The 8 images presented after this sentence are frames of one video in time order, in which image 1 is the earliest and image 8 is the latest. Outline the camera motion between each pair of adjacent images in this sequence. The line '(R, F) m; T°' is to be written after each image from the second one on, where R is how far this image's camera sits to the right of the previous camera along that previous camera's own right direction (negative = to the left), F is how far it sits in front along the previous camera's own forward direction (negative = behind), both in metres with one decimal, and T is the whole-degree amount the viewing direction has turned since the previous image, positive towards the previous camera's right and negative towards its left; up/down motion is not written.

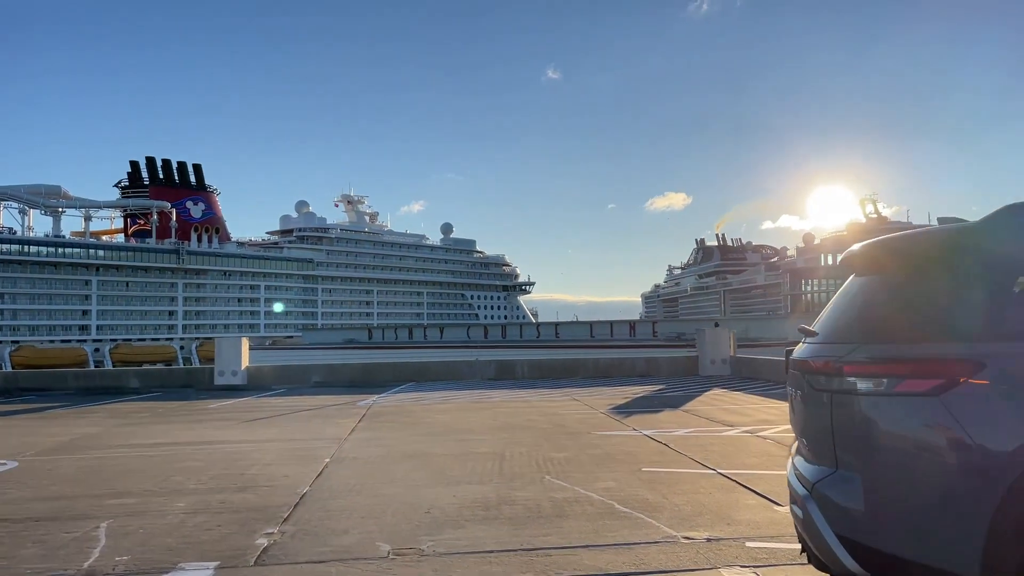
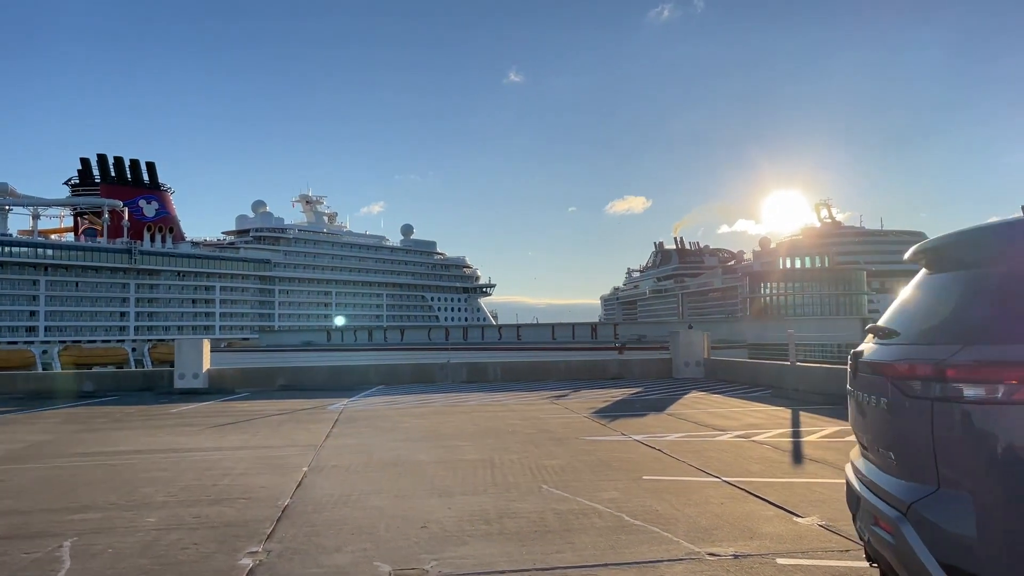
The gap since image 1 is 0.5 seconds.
(-0.3, +0.4) m; +3°
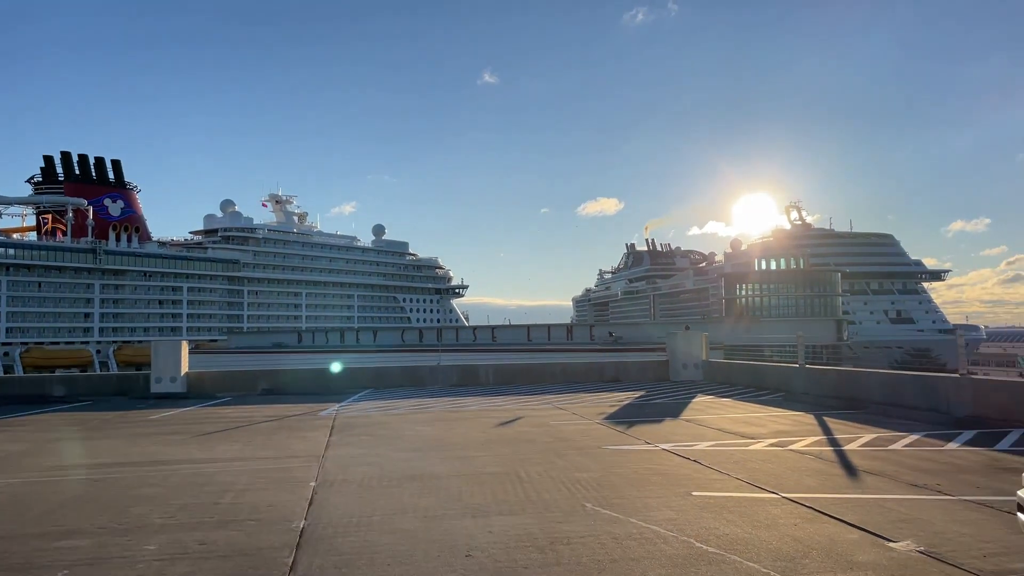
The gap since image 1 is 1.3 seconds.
(-0.5, +0.7) m; +2°
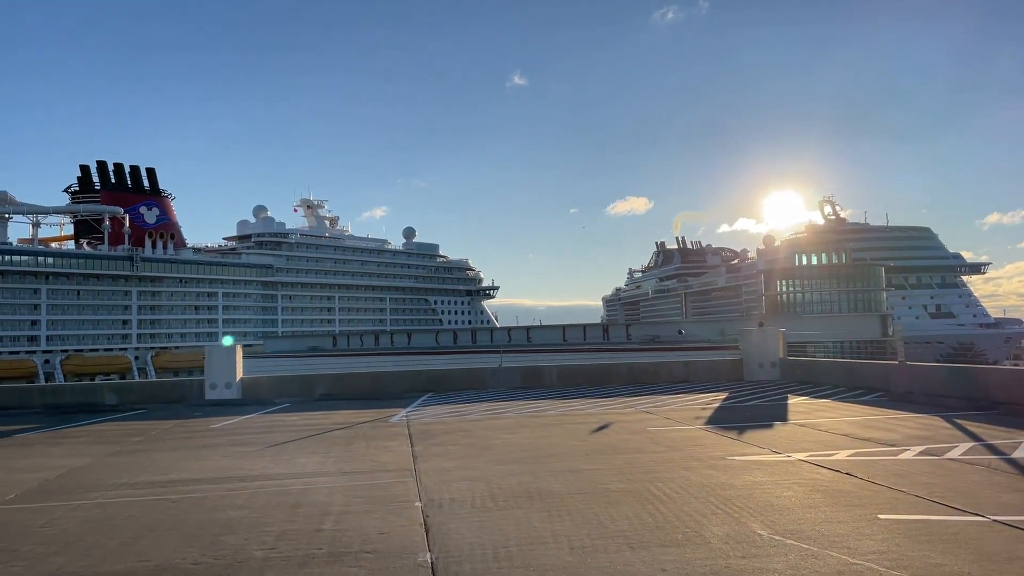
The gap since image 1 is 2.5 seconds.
(-0.8, +0.9) m; -2°
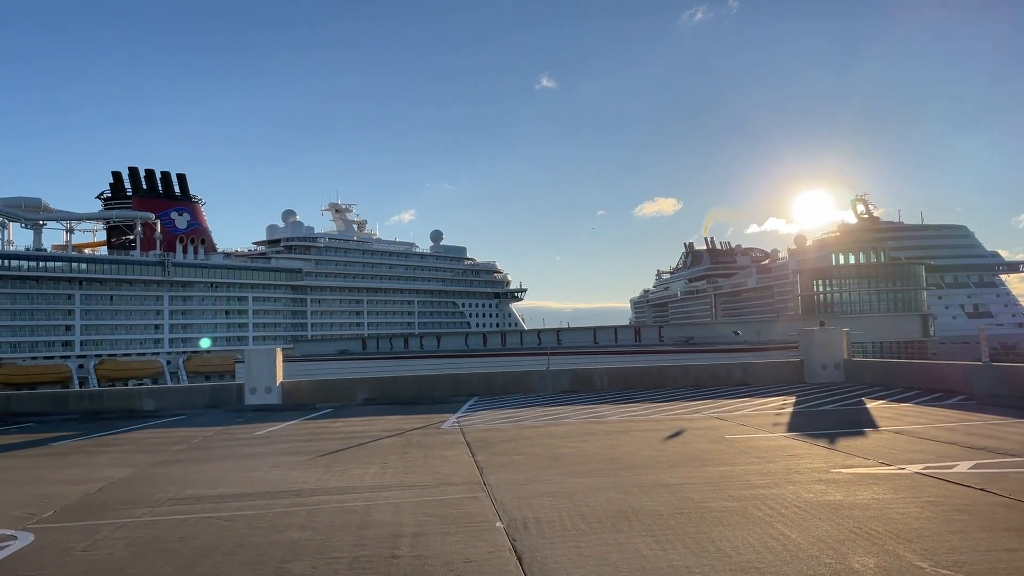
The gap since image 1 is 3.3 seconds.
(-0.5, +0.7) m; -2°
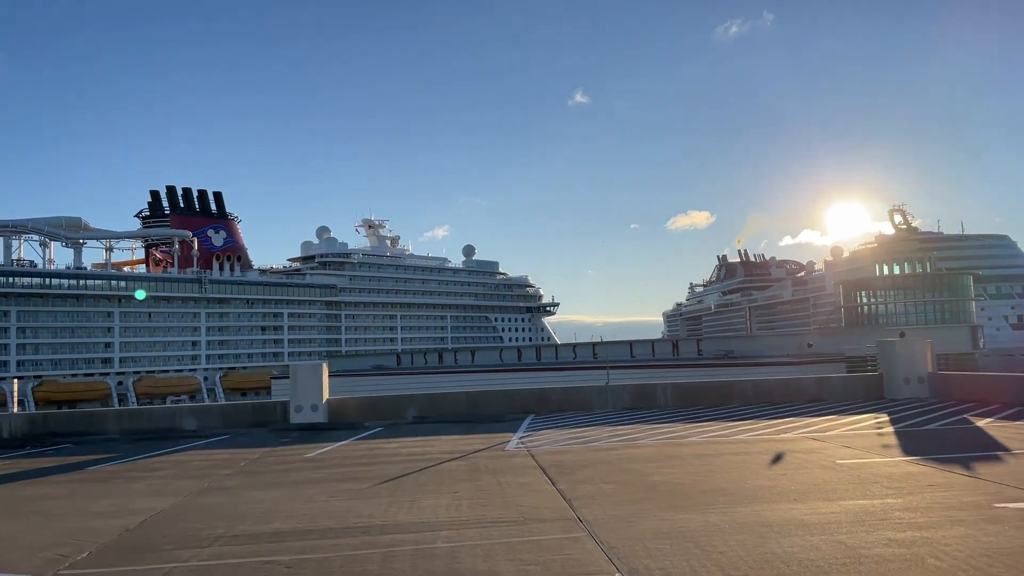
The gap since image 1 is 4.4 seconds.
(-0.5, +1.0) m; -2°
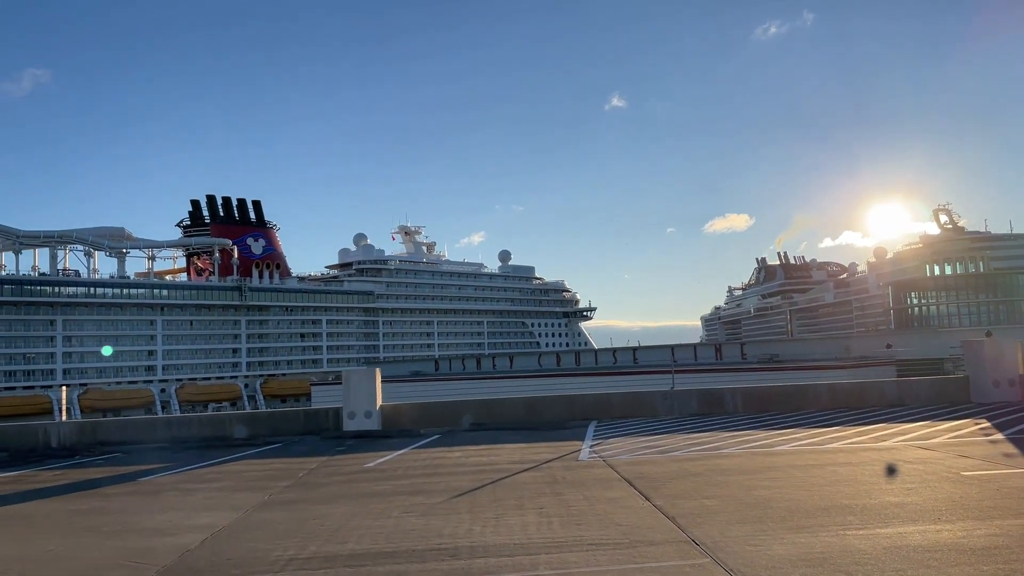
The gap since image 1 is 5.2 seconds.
(-0.5, +0.7) m; -2°
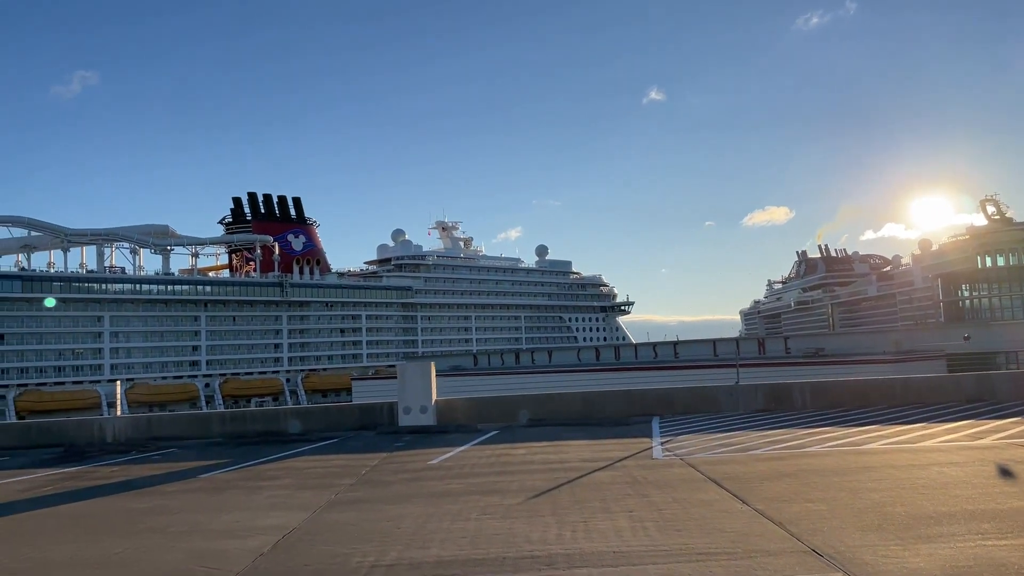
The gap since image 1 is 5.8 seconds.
(-0.4, +0.4) m; -2°
